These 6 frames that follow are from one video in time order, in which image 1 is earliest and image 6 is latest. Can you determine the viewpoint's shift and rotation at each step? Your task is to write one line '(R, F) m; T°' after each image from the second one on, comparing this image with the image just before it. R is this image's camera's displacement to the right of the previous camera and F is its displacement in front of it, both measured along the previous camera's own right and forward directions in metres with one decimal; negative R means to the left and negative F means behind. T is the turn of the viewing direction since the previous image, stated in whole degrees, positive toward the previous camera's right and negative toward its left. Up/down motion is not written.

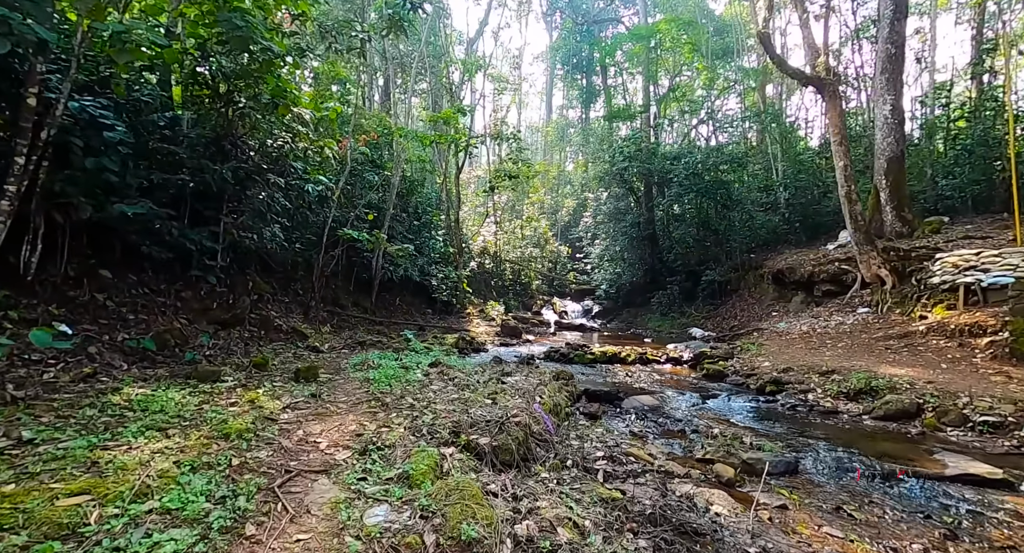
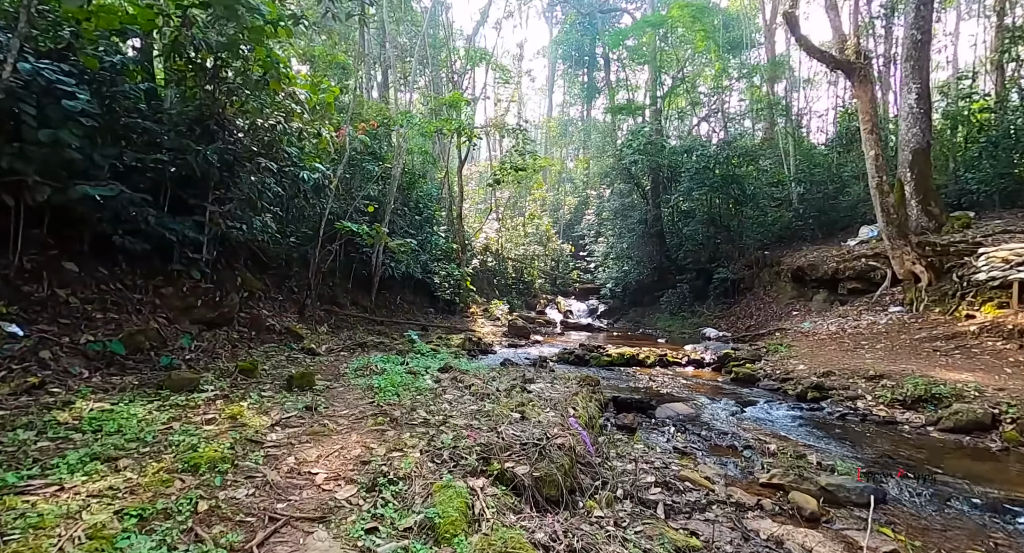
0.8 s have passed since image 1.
(-0.2, +0.6) m; 0°
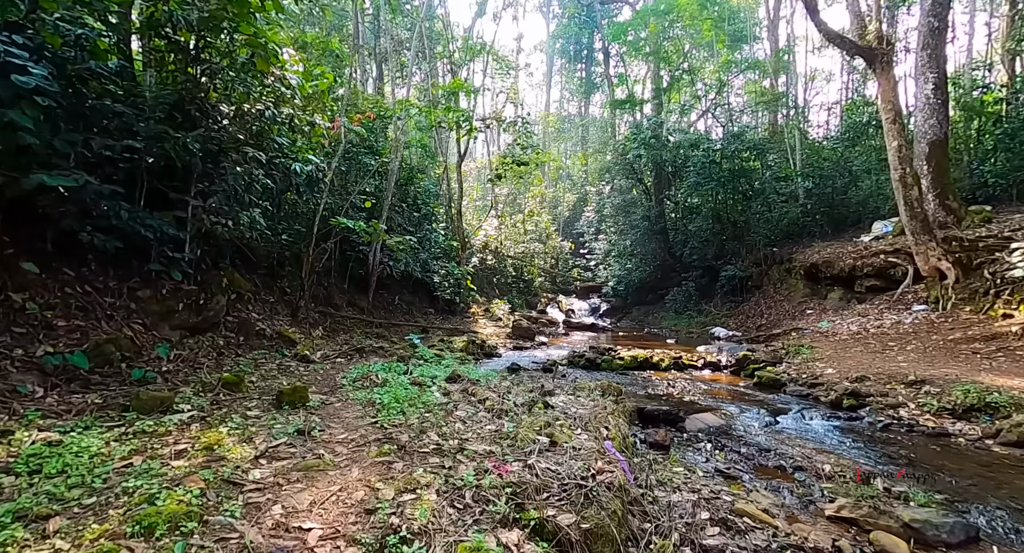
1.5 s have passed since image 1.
(-0.2, +0.5) m; +1°
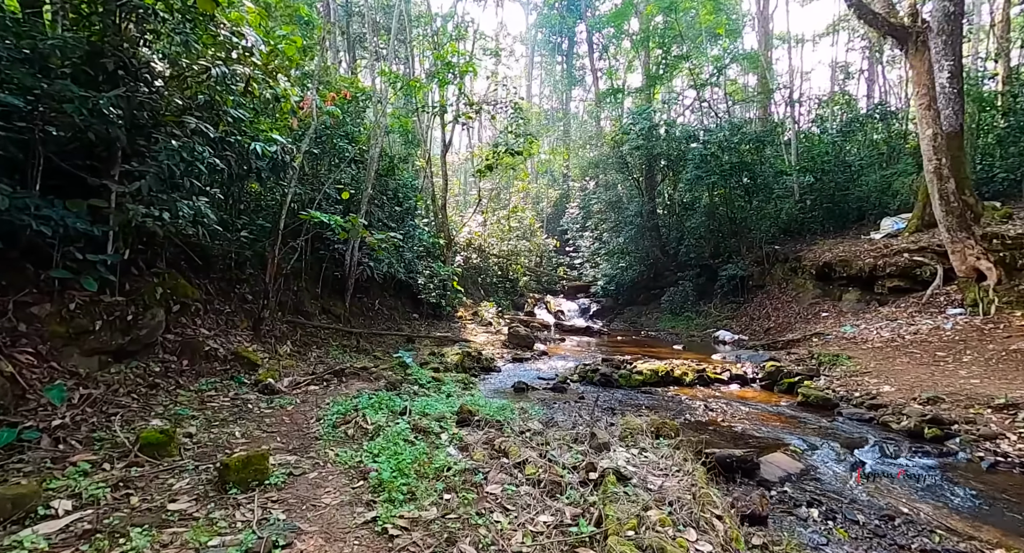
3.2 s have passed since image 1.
(-0.4, +1.0) m; +3°
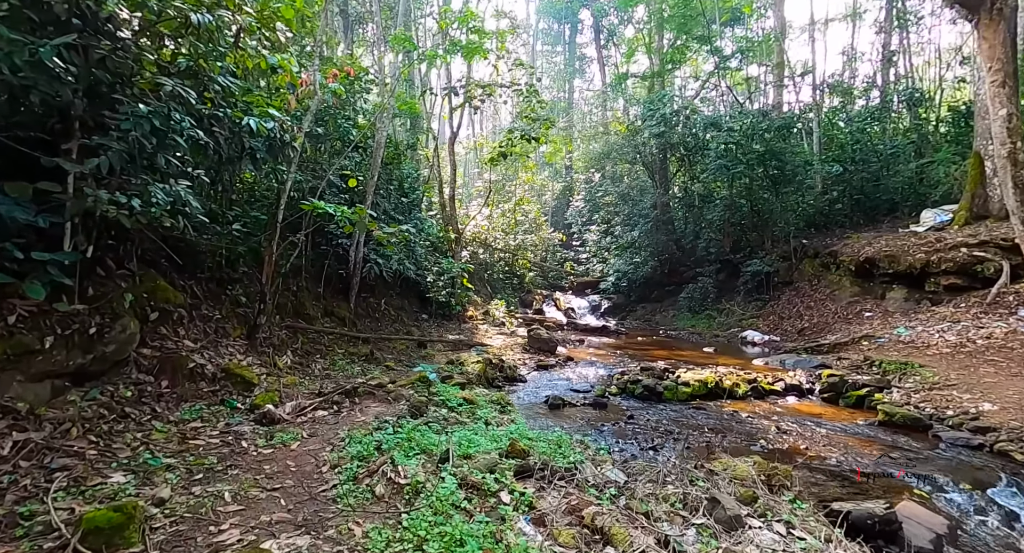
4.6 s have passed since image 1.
(-0.4, +0.8) m; +1°
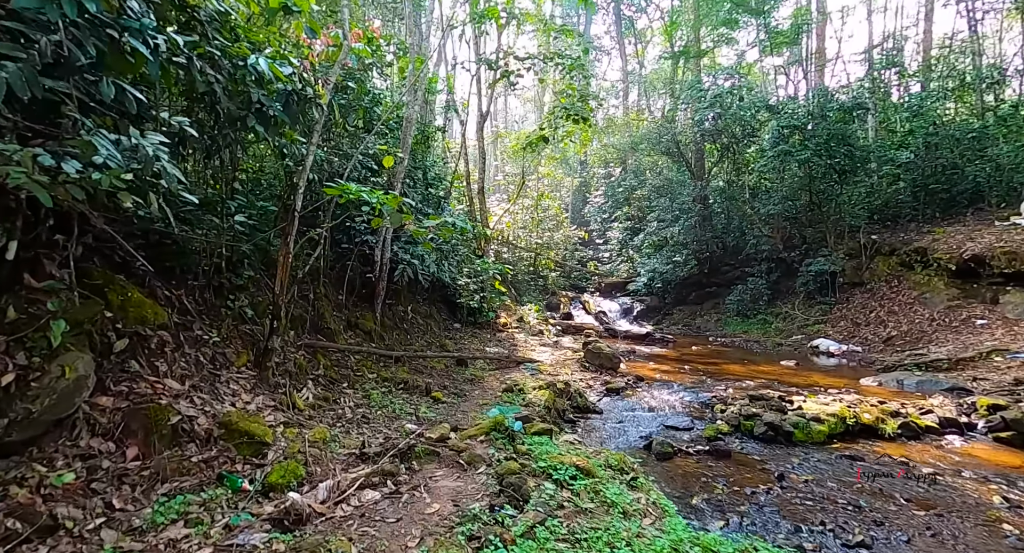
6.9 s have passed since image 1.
(-0.8, +1.3) m; 0°
